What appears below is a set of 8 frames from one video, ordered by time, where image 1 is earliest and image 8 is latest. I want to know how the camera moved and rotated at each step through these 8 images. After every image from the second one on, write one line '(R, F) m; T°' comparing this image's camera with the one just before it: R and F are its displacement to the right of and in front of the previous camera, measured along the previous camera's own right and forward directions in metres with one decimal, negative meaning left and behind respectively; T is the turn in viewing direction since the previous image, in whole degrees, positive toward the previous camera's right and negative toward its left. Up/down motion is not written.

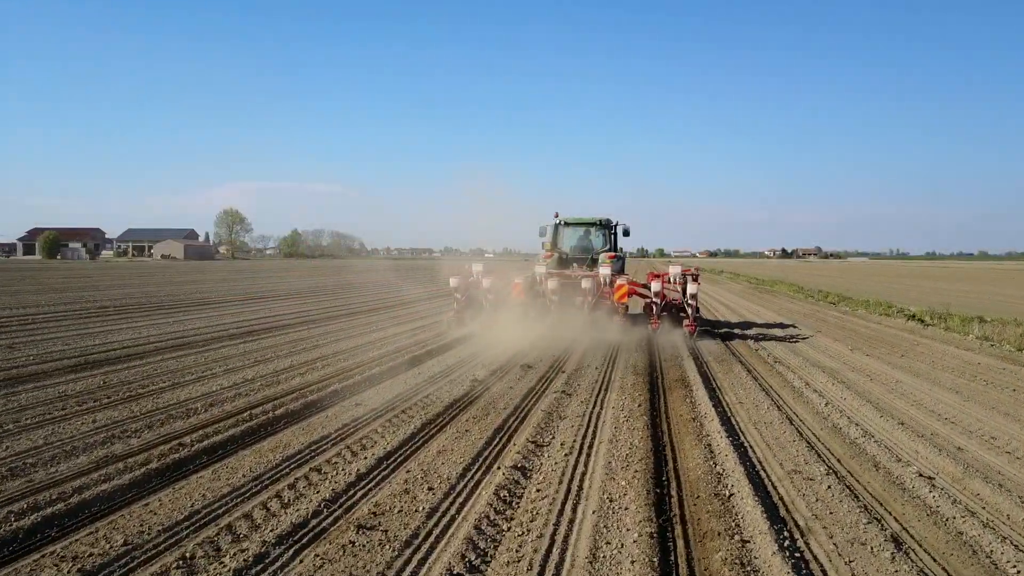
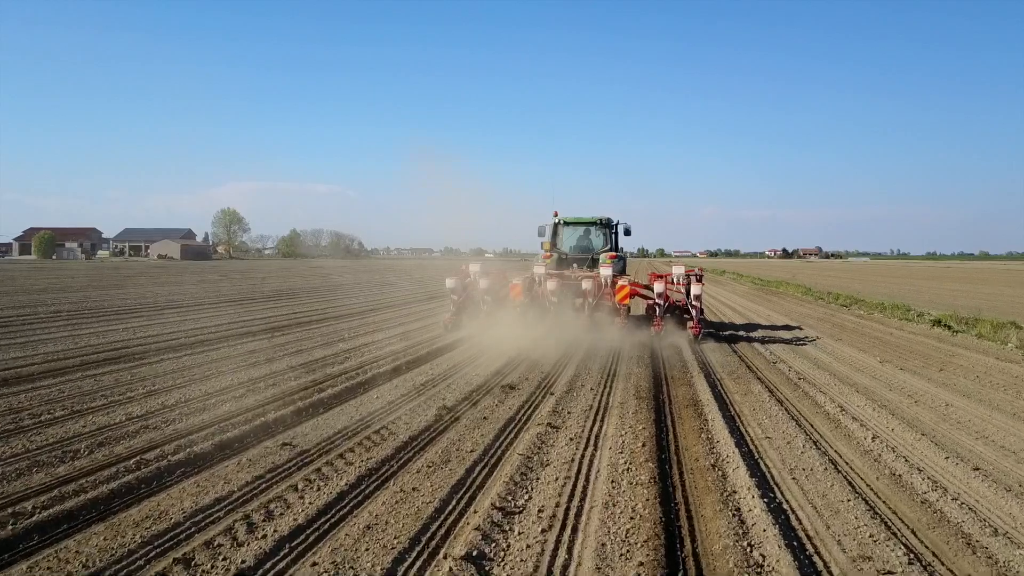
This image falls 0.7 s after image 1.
(+0.1, +0.5) m; 0°
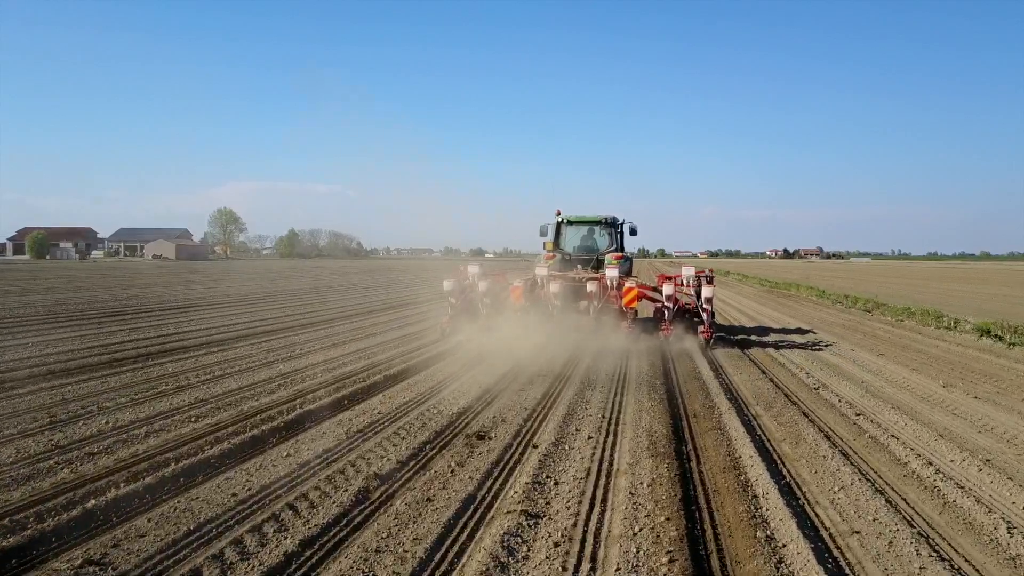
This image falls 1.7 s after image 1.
(0.0, +0.6) m; 0°
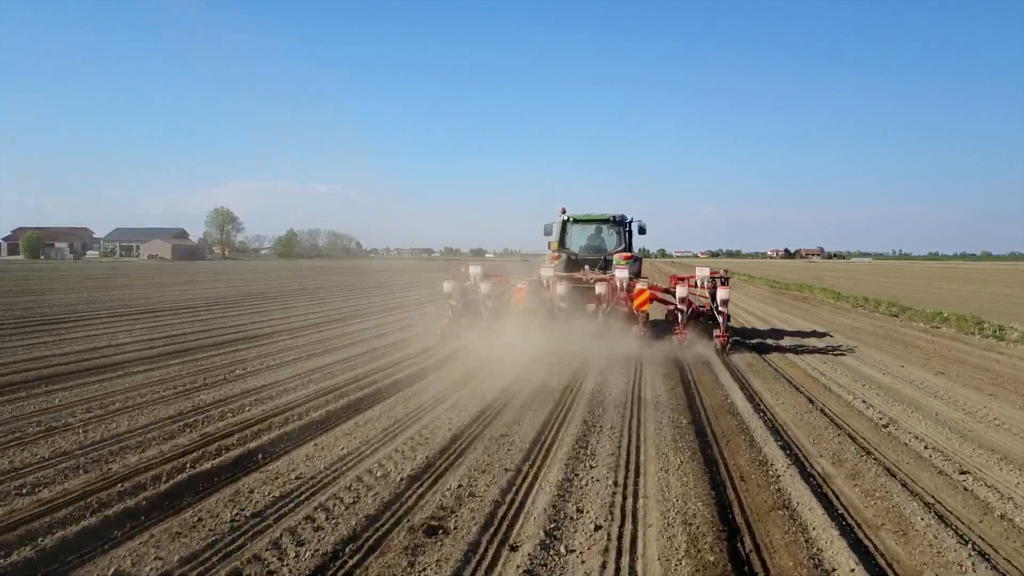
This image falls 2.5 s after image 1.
(-0.1, +0.7) m; 0°
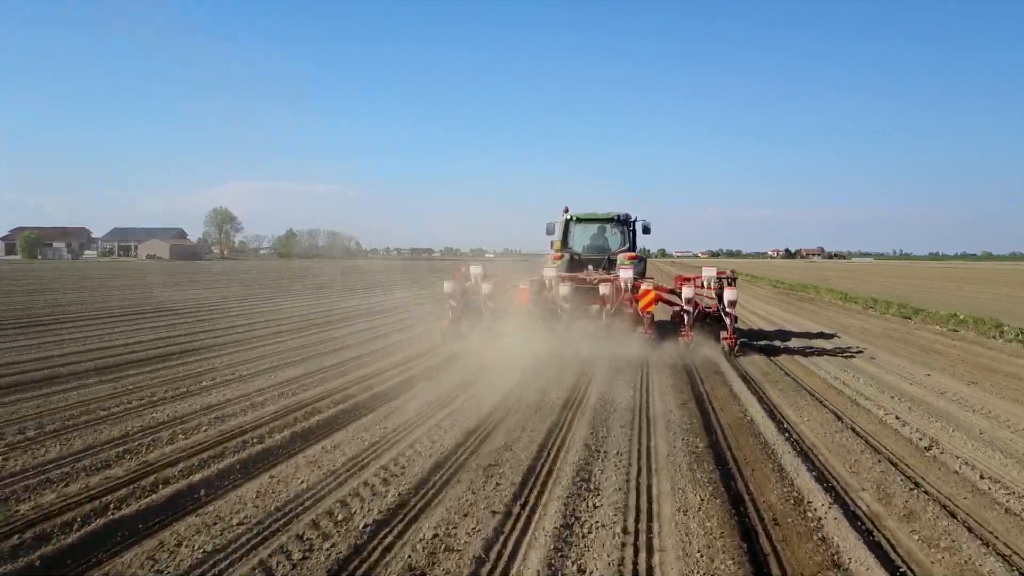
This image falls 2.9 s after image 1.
(0.0, +0.3) m; 0°
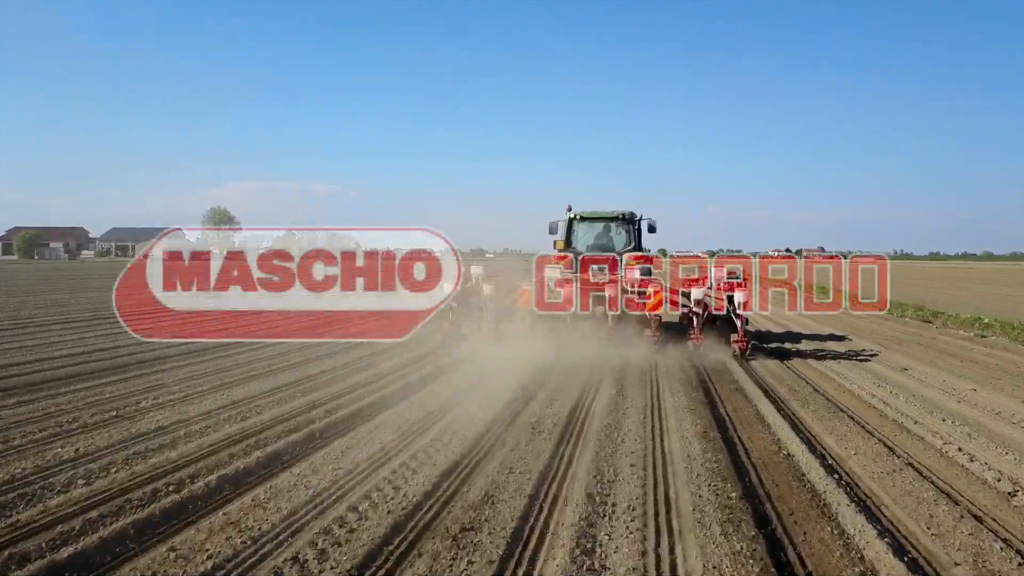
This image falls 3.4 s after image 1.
(0.0, +0.4) m; 0°
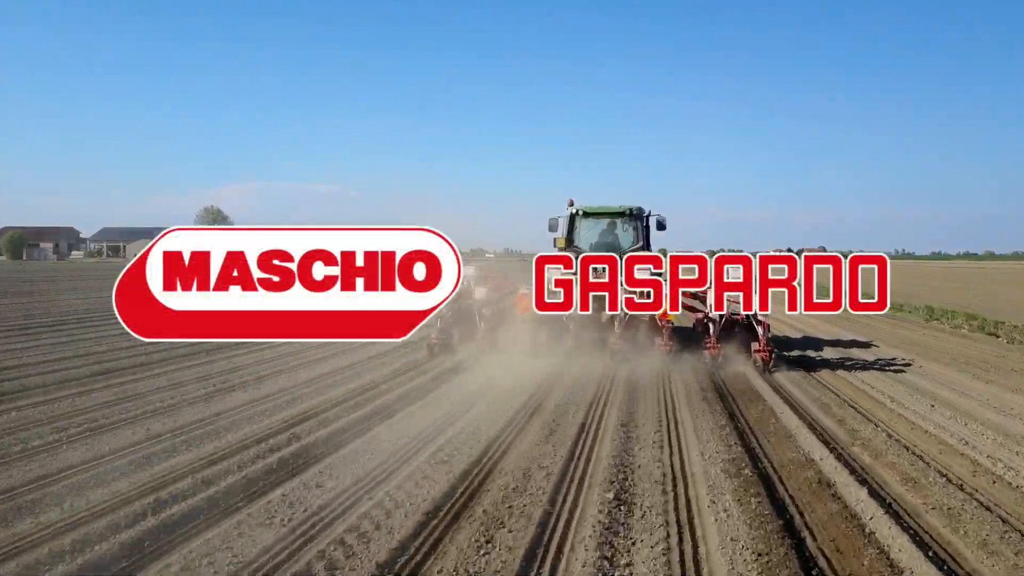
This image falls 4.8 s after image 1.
(+0.1, +1.0) m; 0°
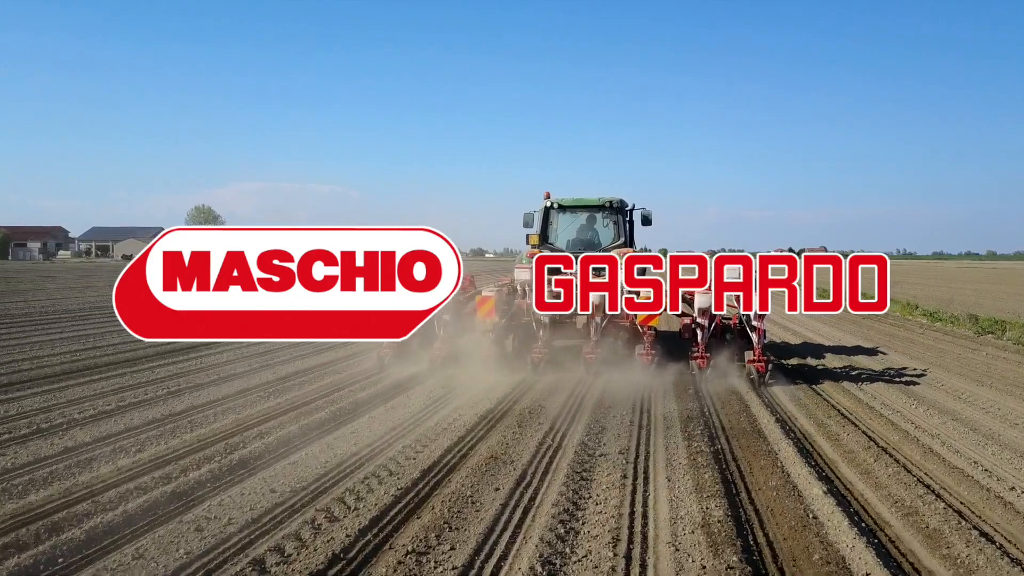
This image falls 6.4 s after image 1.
(+0.5, +1.0) m; 0°
